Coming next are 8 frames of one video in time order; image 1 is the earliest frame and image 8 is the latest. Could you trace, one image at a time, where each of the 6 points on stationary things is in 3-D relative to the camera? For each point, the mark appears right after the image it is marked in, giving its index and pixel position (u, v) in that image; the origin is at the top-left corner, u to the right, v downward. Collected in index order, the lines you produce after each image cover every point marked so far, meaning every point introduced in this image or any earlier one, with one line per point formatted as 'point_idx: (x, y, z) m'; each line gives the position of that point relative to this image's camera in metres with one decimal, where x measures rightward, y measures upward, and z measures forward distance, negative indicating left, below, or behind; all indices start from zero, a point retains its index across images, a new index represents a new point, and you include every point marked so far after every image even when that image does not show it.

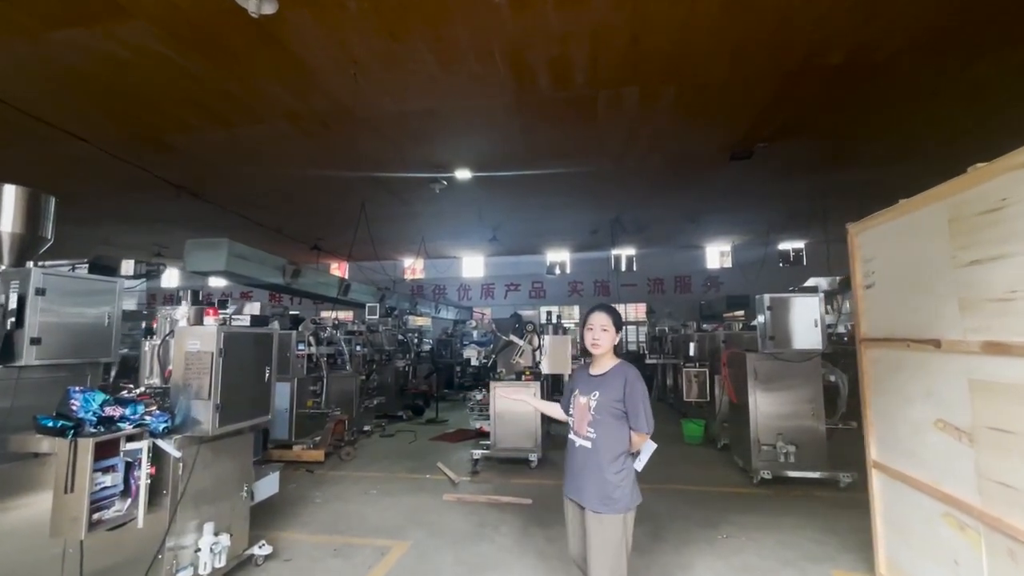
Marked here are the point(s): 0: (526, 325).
0: (+0.1, -0.4, +4.5) m
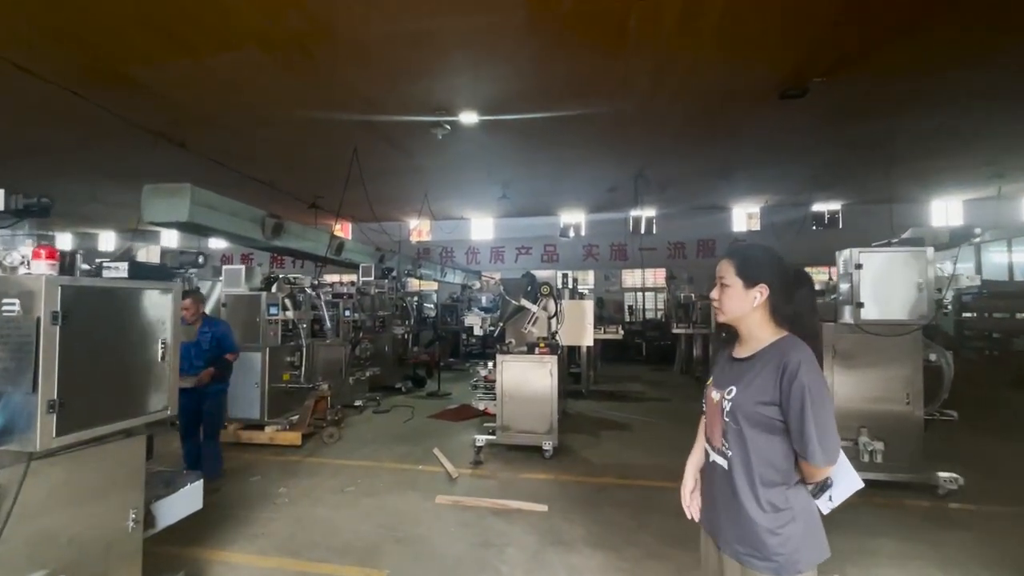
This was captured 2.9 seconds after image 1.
0: (+0.2, 0.0, +3.8) m
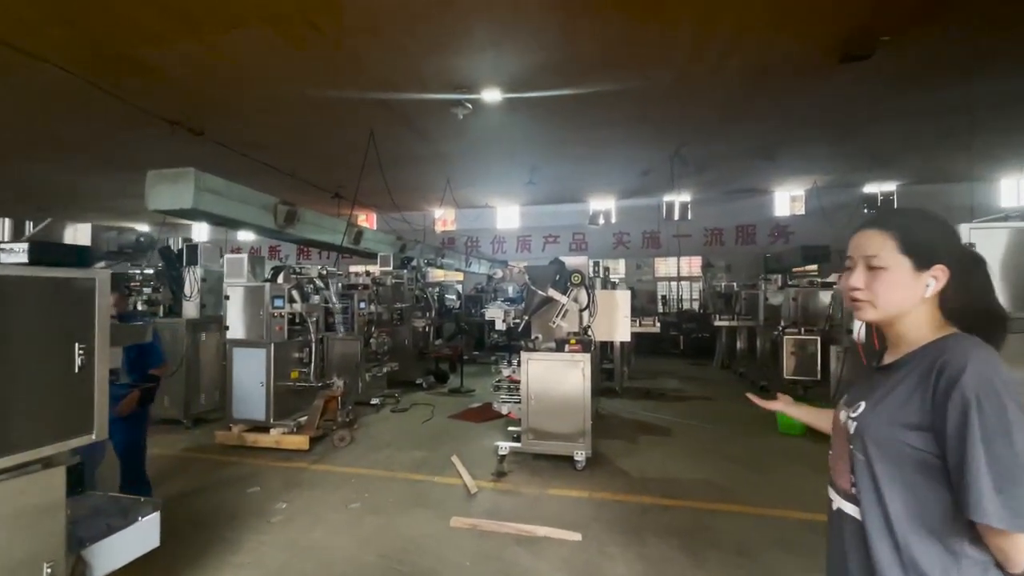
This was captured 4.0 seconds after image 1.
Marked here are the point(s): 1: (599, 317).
0: (+0.4, +0.1, +3.4) m
1: (+0.7, -0.2, +3.7) m
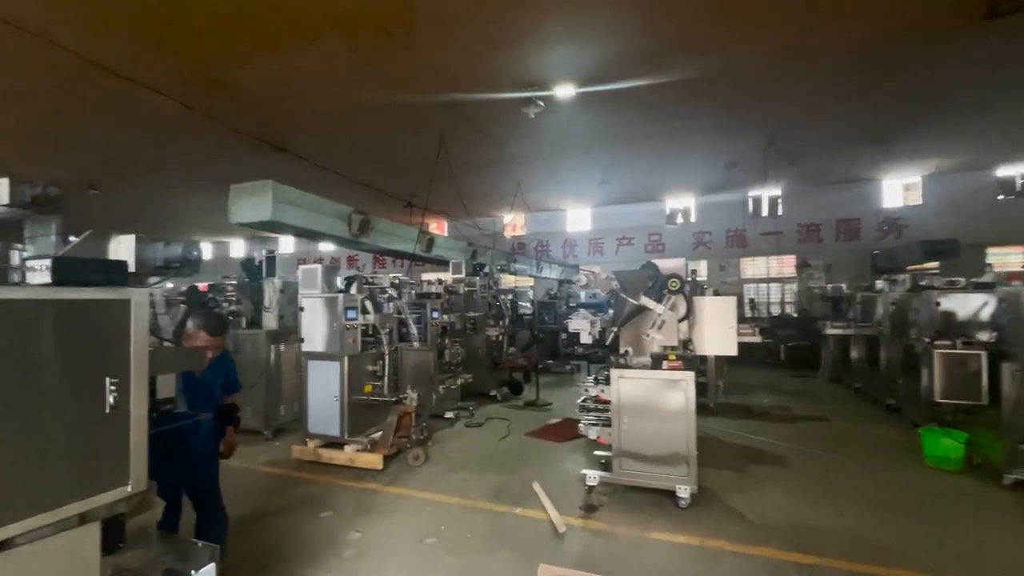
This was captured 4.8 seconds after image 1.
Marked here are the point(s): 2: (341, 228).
0: (+1.0, 0.0, +3.0) m
1: (+1.3, -0.3, +3.3) m
2: (-1.6, +0.5, +4.4) m
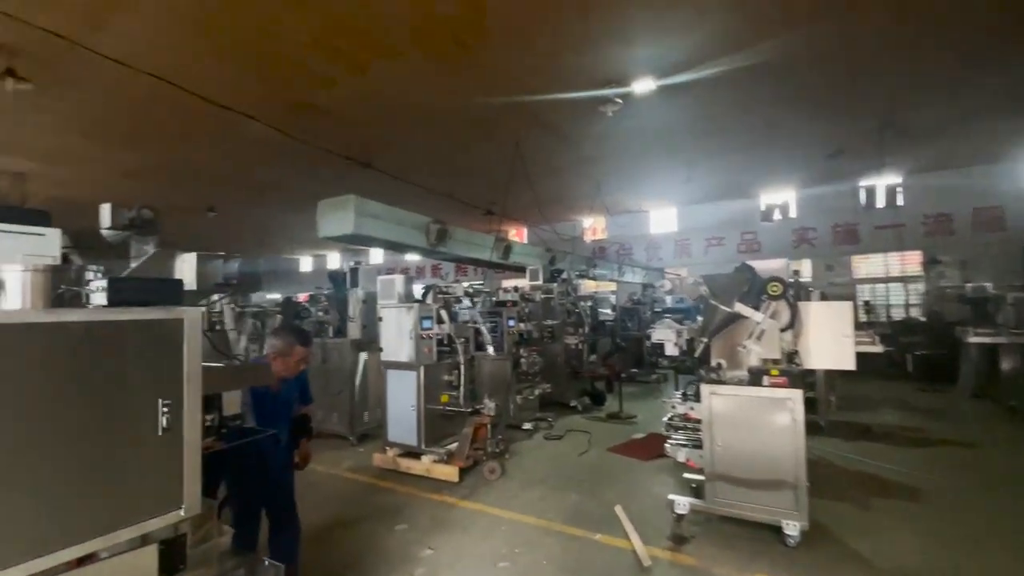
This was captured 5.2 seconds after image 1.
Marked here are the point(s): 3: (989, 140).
0: (+1.4, 0.0, +2.6) m
1: (+1.8, -0.3, +2.9) m
2: (-0.9, +0.5, +4.5) m
3: (+6.1, +1.9, +6.1) m
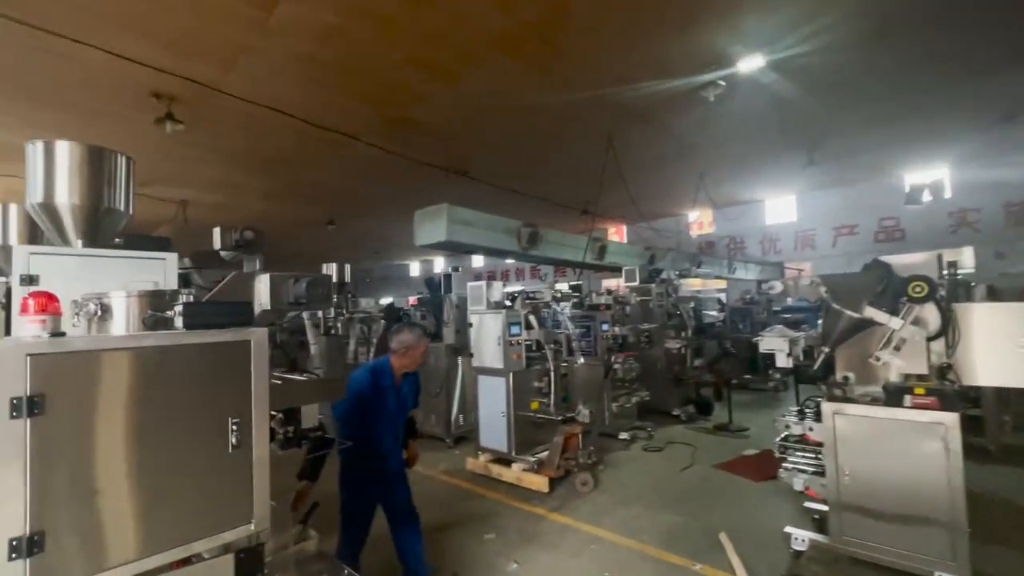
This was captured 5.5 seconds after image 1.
0: (+1.8, 0.0, +2.2) m
1: (+2.2, -0.3, +2.4) m
2: (0.0, +0.4, +4.5) m
3: (+7.1, +2.0, +4.6) m
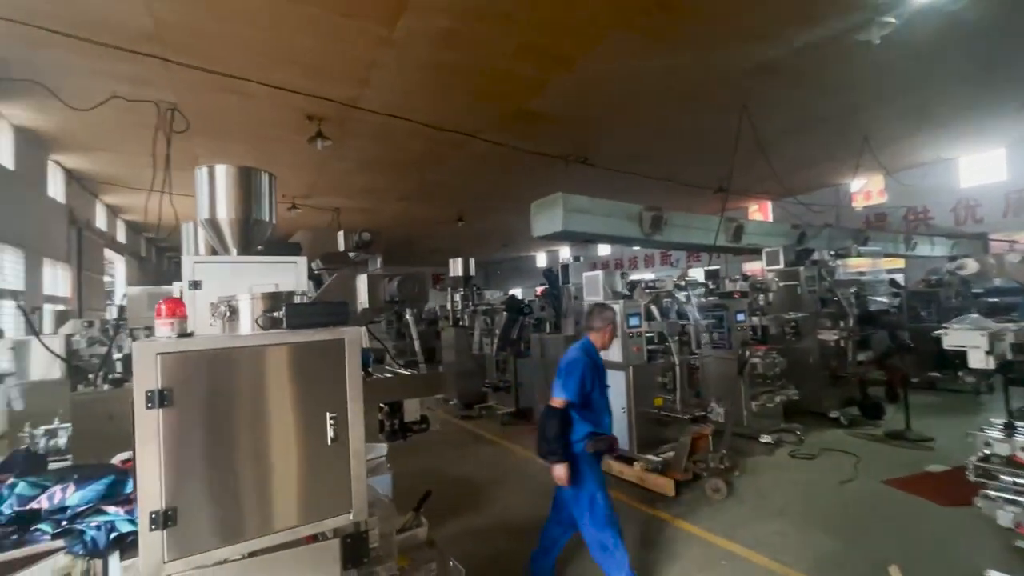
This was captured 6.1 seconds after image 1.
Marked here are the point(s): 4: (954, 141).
0: (+2.2, +0.1, +1.6) m
1: (+2.7, -0.2, +1.6) m
2: (+1.0, +0.5, +4.2) m
3: (+7.9, +2.3, +2.4) m
4: (+5.7, +1.9, +6.2) m
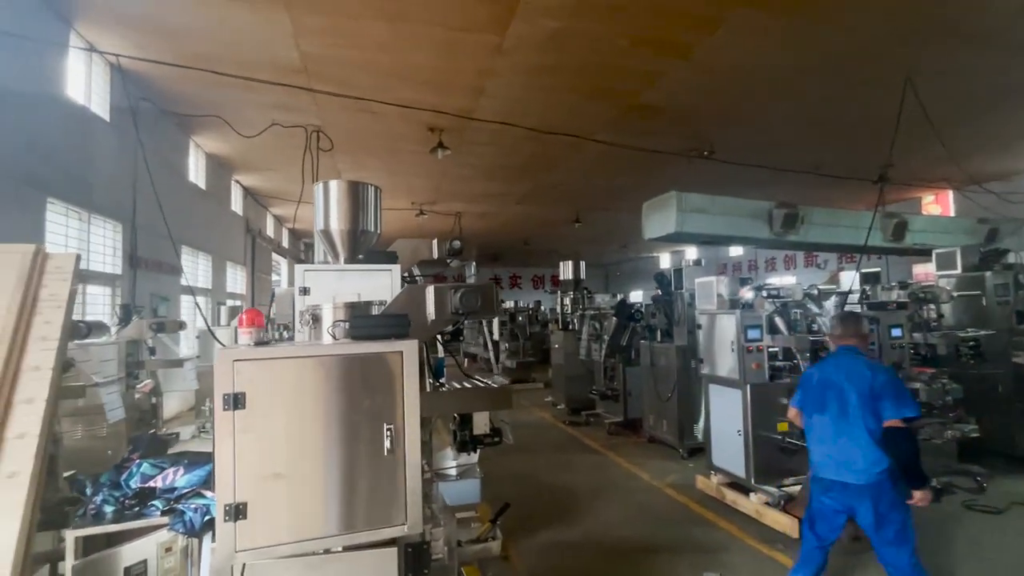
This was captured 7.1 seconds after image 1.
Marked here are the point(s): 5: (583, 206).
0: (+2.4, 0.0, +0.9) m
1: (+2.8, -0.2, +0.9) m
2: (+1.9, +0.5, +3.8) m
3: (+8.1, +2.2, +0.3) m
4: (+6.9, +1.8, +4.5) m
5: (+1.2, +1.4, +8.1) m
